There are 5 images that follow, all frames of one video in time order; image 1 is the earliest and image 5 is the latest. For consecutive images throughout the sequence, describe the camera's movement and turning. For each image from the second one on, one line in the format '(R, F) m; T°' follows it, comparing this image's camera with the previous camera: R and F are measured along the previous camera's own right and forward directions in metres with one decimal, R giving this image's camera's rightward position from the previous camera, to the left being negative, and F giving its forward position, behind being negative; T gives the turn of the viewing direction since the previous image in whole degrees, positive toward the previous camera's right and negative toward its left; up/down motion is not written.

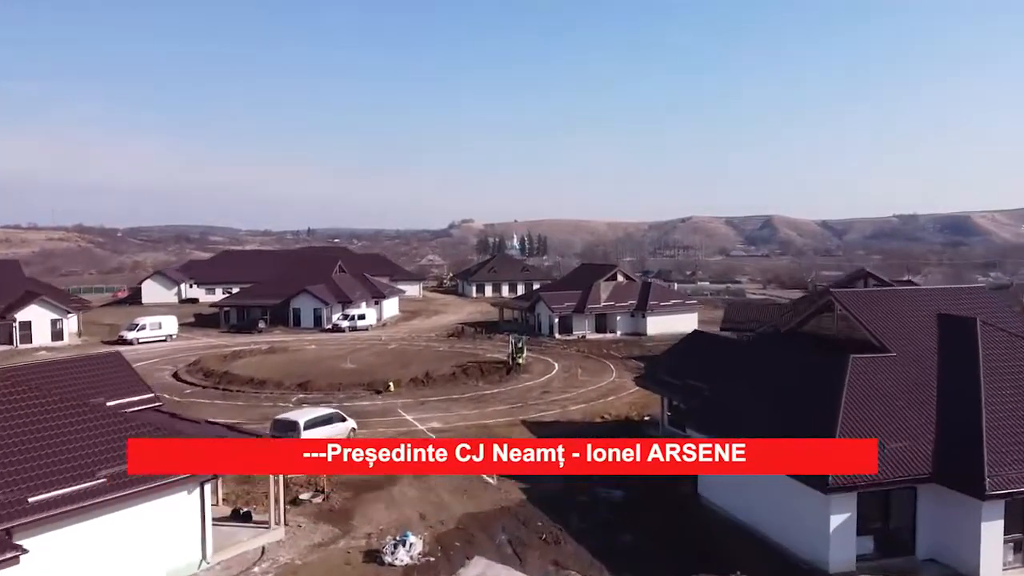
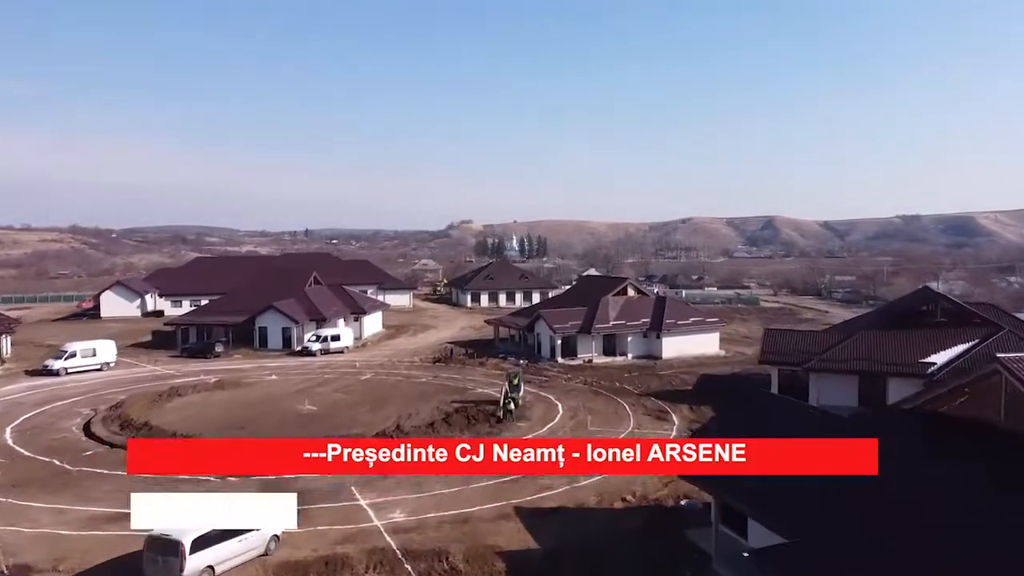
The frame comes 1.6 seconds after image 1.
(+0.2, +4.4) m; 0°
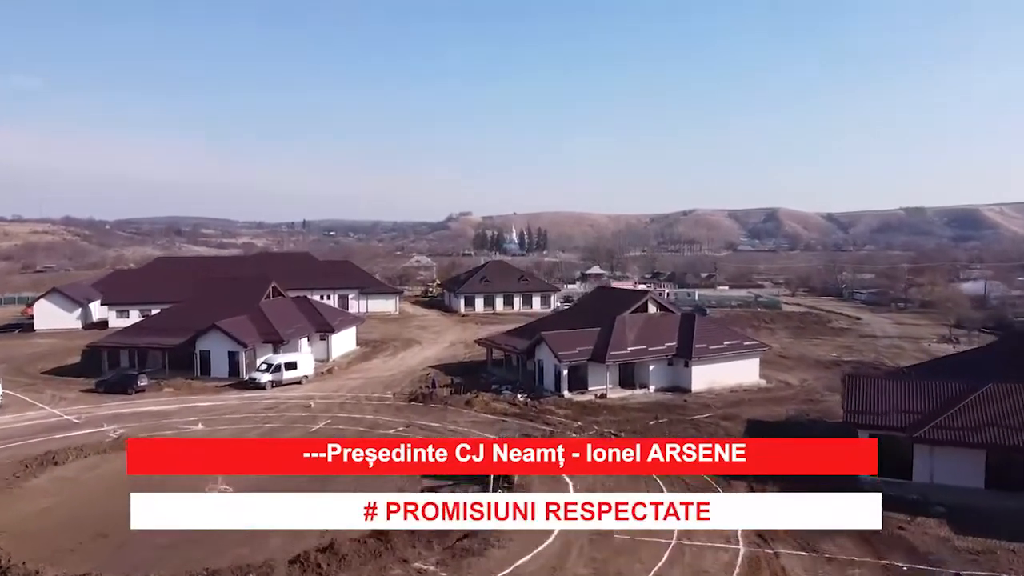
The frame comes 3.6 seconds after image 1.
(+0.1, +5.7) m; 0°
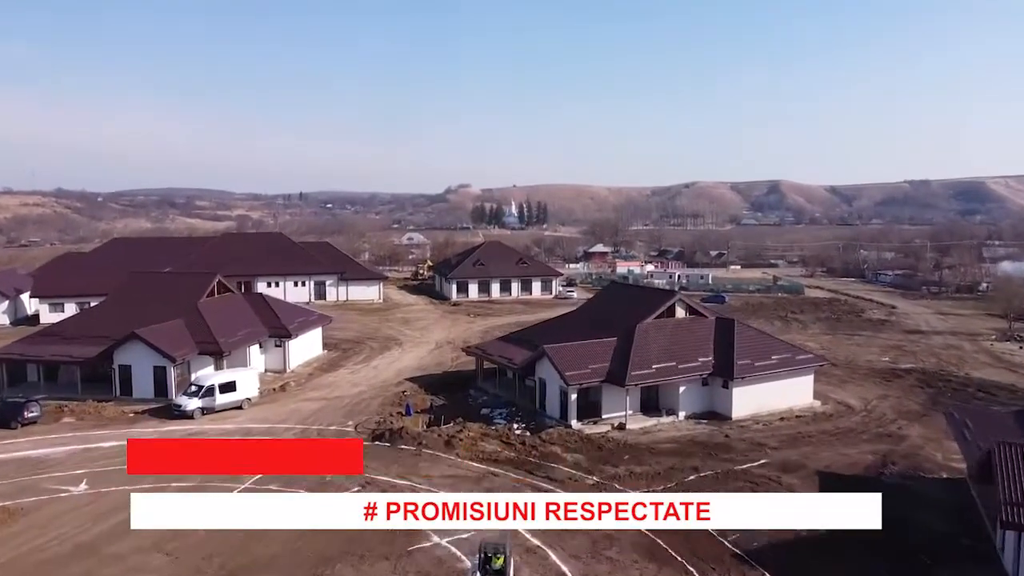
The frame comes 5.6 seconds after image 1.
(+0.1, +5.3) m; 0°
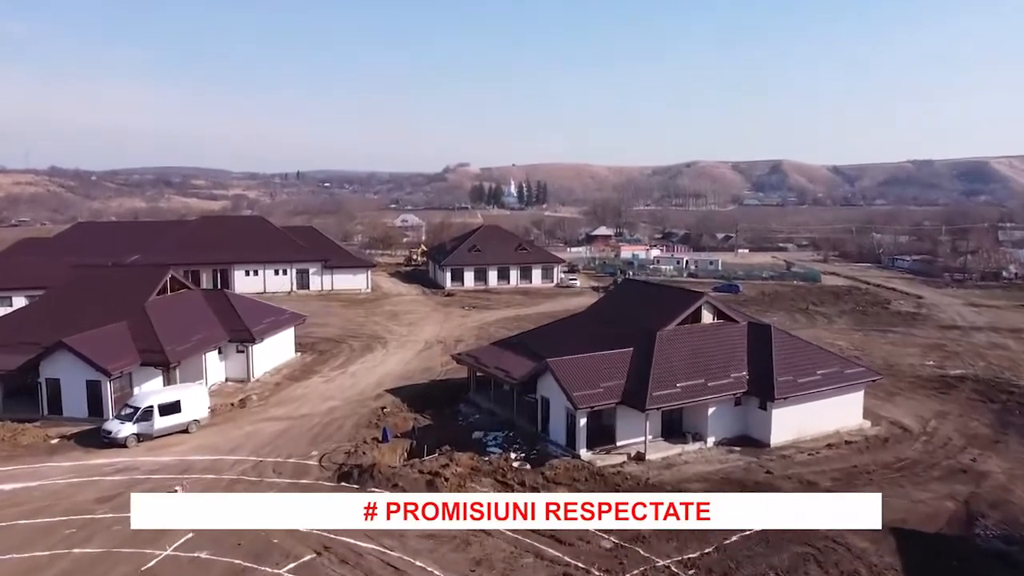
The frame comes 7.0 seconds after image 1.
(0.0, +3.3) m; 0°
